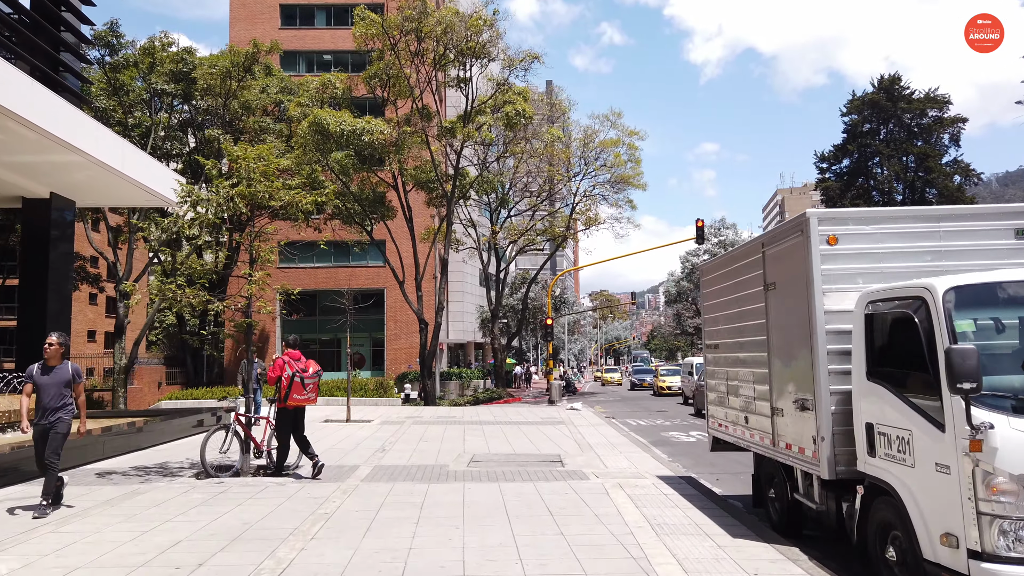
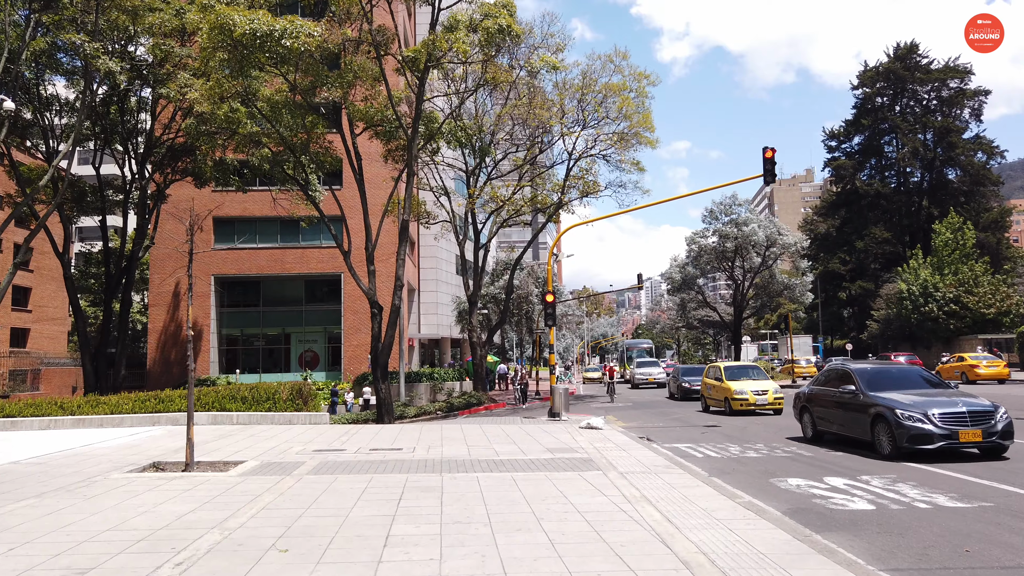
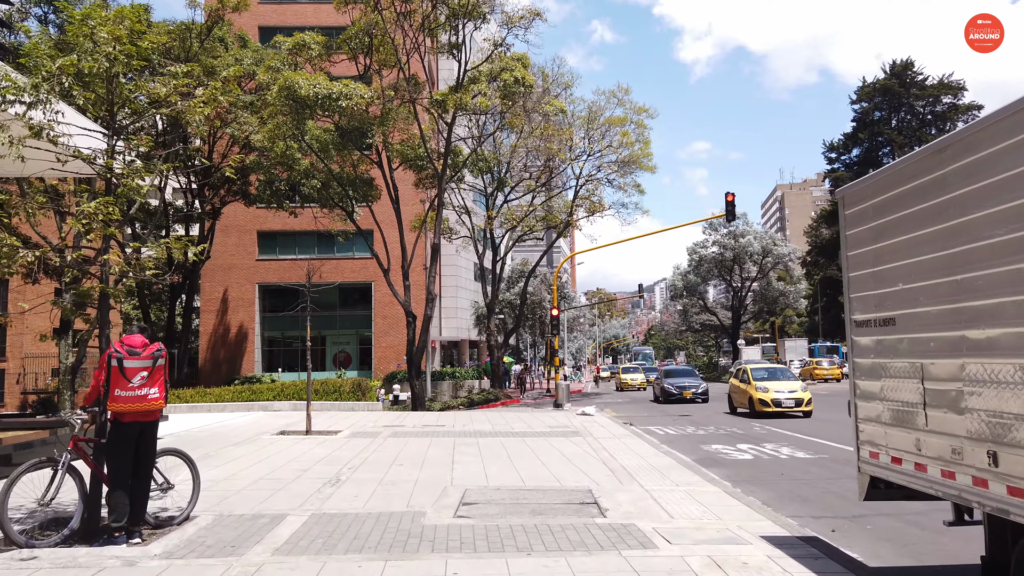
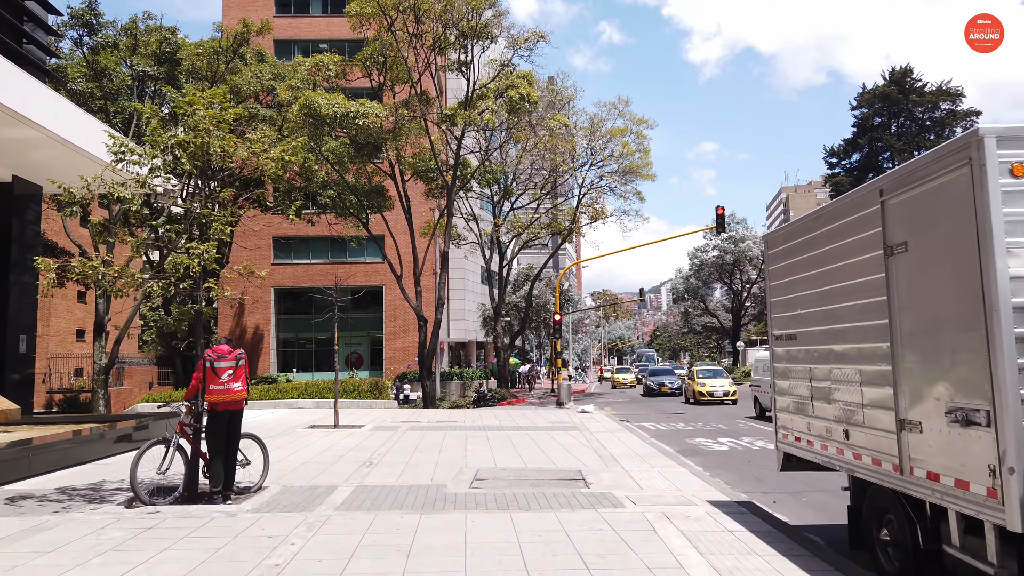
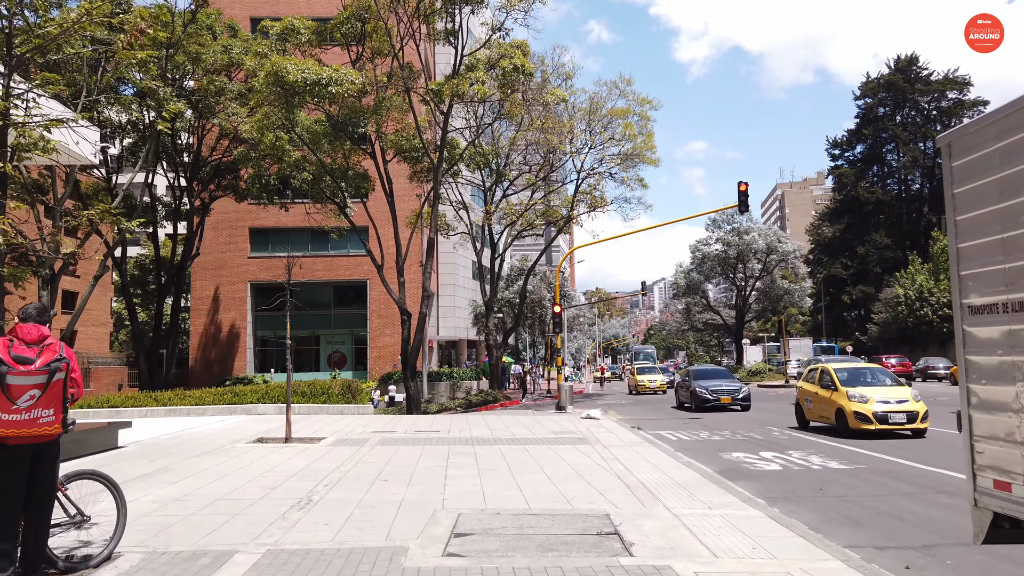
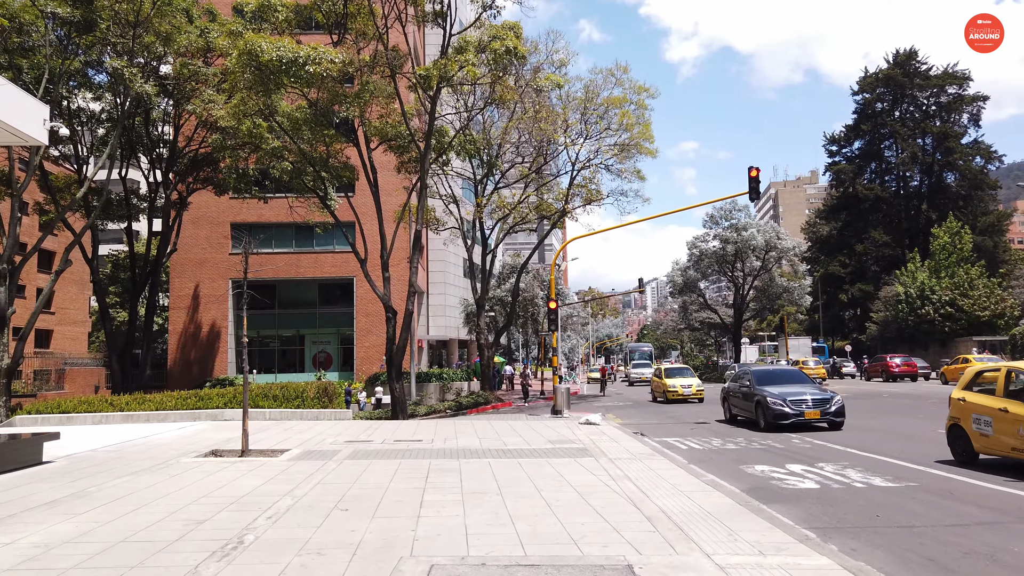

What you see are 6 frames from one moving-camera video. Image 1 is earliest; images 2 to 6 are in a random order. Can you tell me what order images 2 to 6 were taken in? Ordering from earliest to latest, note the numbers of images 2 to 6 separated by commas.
4, 3, 5, 6, 2
